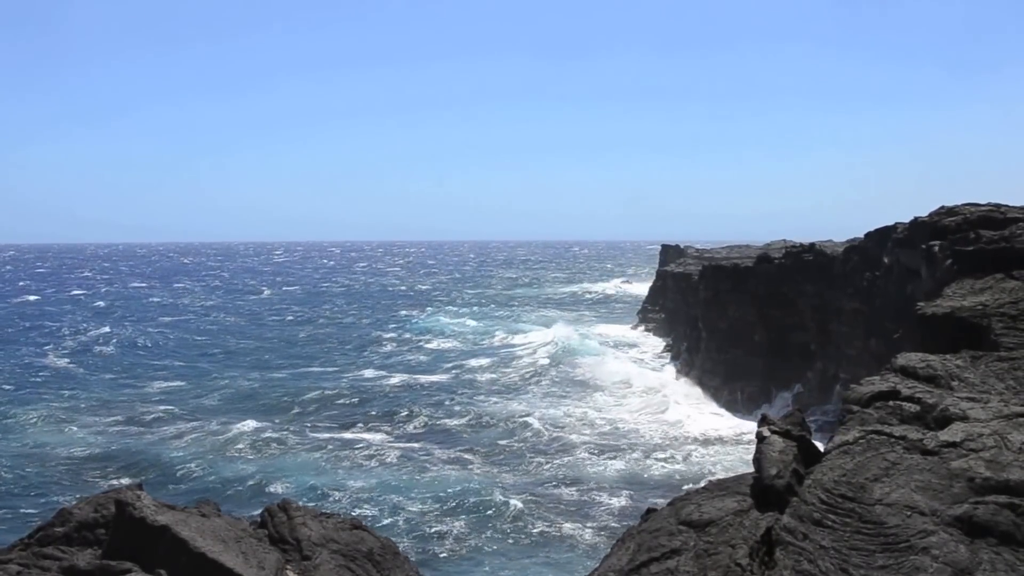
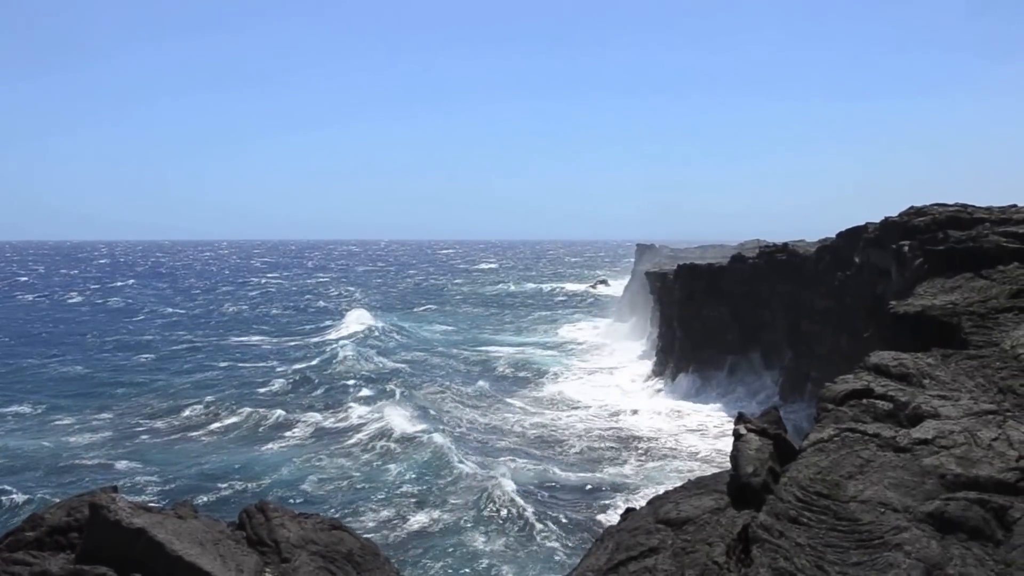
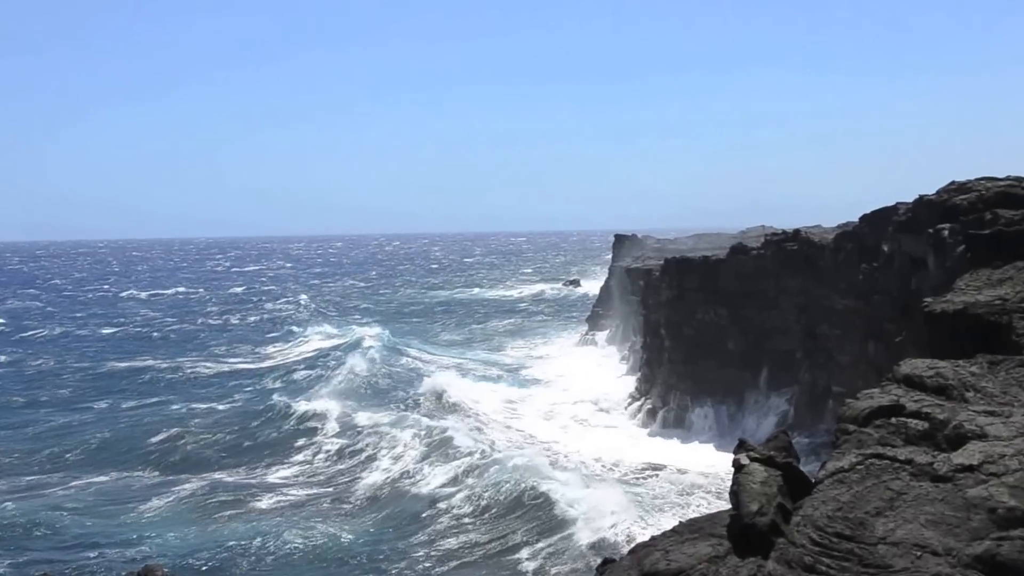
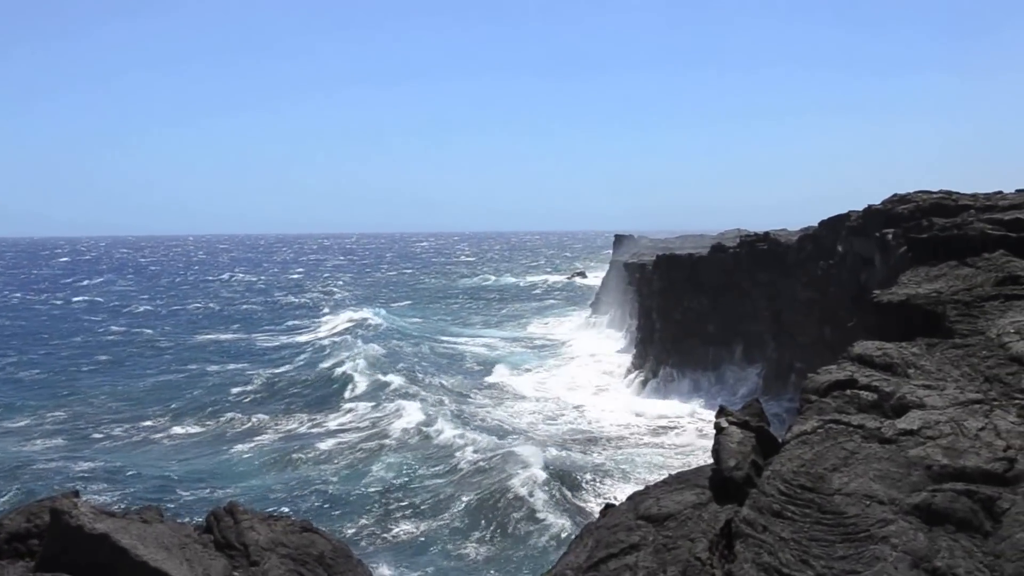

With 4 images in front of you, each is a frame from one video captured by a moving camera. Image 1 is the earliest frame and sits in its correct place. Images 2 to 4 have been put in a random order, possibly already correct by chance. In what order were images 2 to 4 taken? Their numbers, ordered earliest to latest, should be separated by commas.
2, 4, 3
